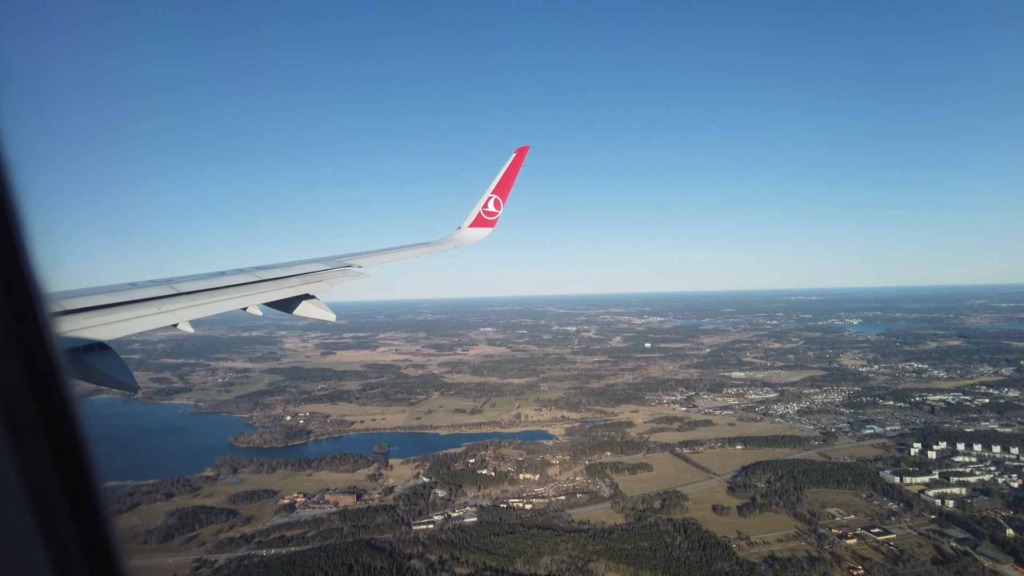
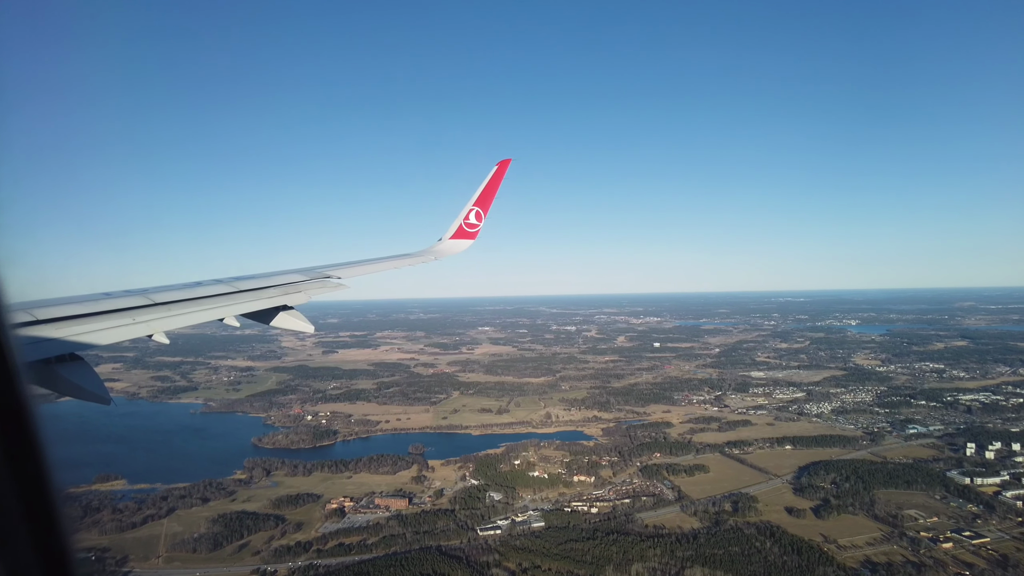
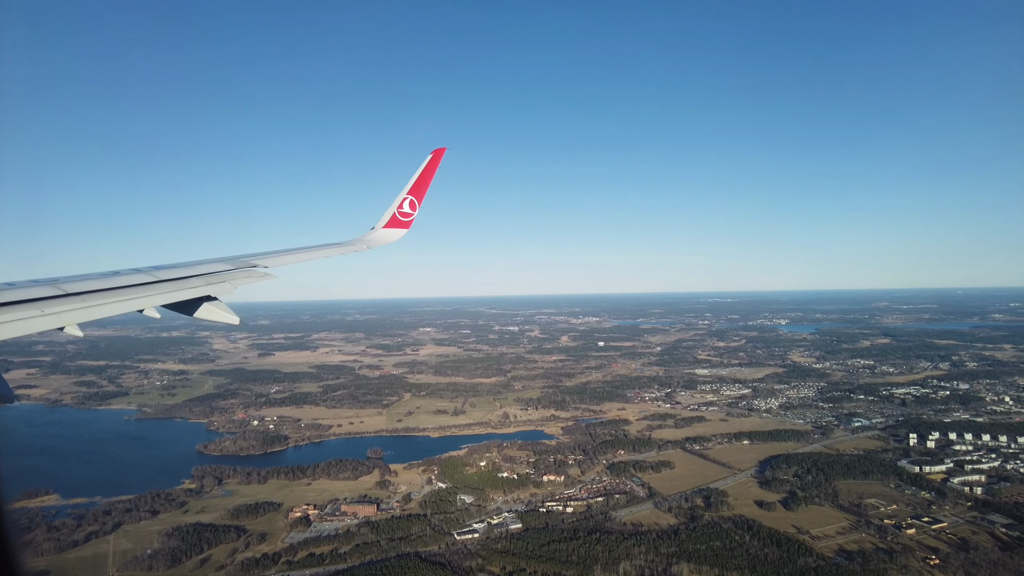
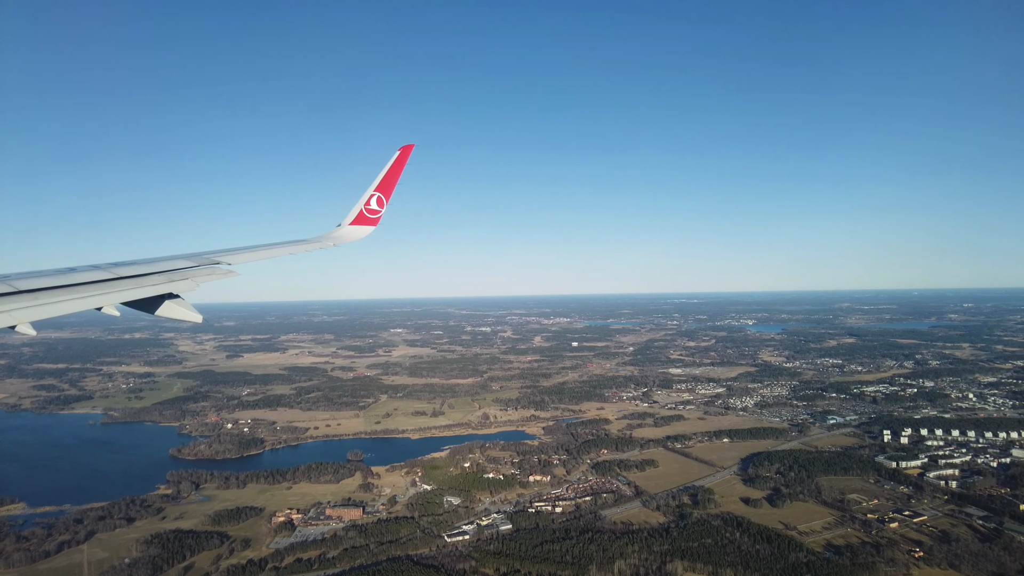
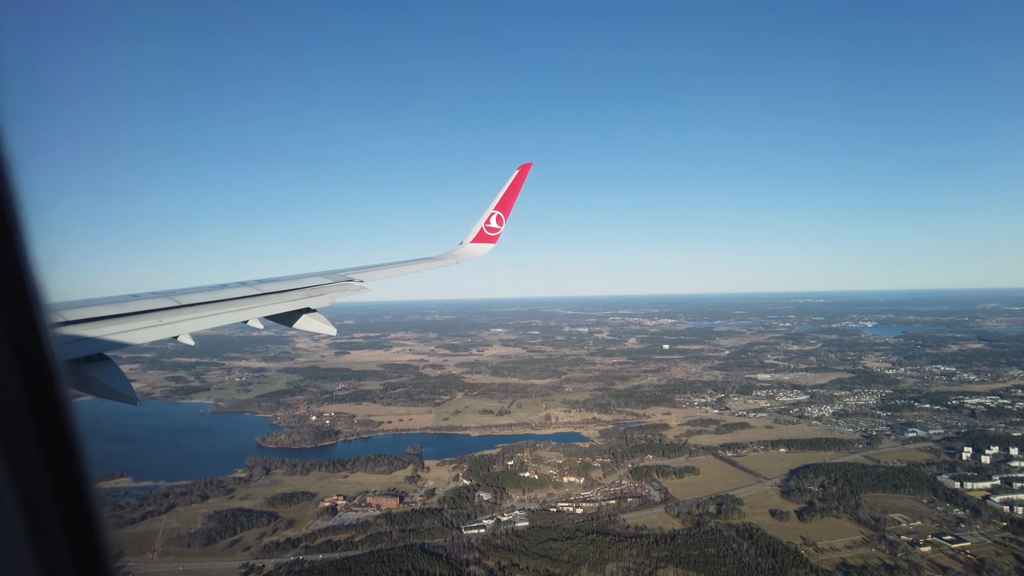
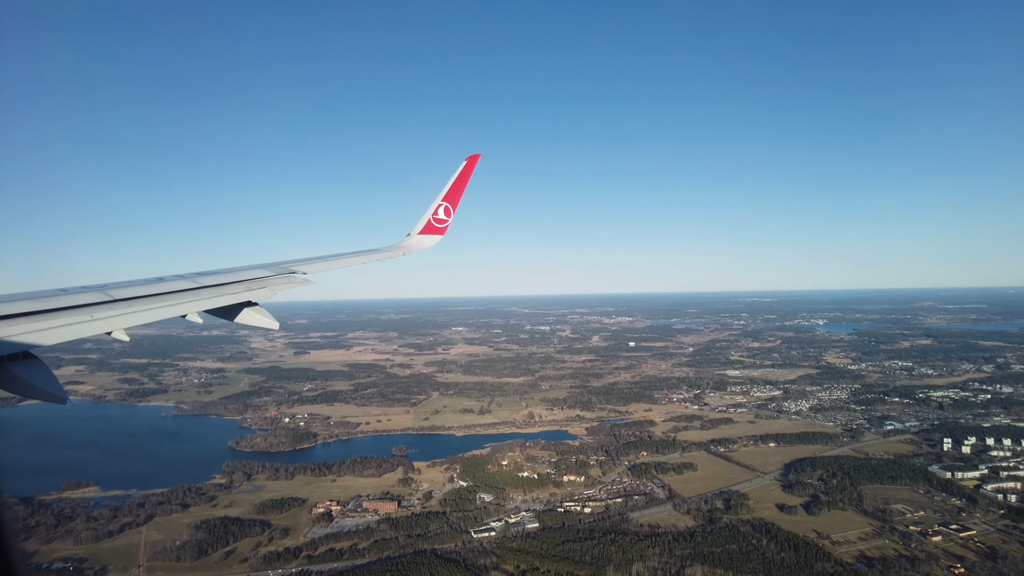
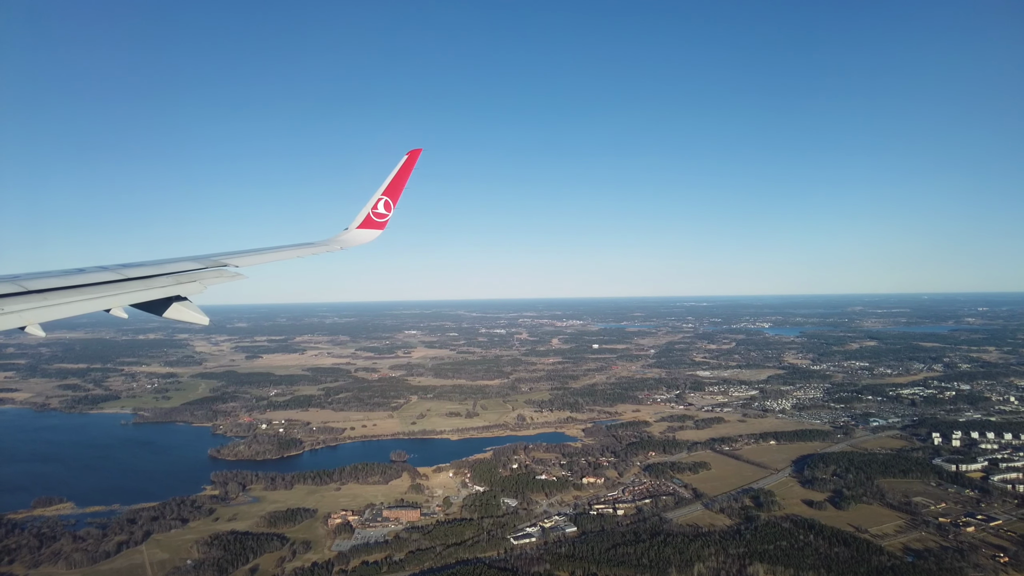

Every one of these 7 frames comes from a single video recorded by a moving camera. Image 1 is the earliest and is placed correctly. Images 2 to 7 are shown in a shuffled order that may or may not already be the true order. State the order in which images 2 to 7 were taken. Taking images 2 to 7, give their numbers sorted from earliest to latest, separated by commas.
5, 2, 6, 3, 4, 7
